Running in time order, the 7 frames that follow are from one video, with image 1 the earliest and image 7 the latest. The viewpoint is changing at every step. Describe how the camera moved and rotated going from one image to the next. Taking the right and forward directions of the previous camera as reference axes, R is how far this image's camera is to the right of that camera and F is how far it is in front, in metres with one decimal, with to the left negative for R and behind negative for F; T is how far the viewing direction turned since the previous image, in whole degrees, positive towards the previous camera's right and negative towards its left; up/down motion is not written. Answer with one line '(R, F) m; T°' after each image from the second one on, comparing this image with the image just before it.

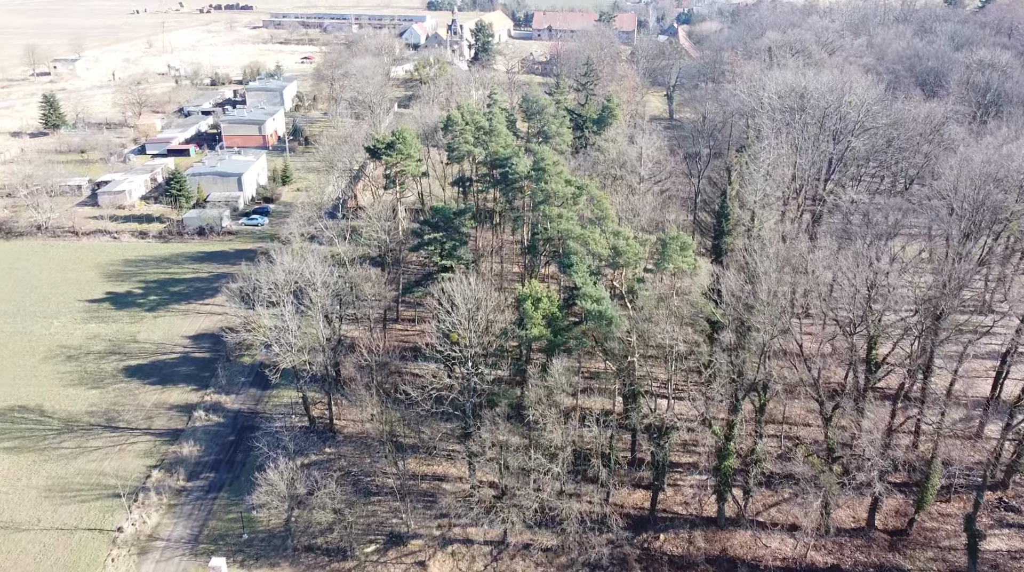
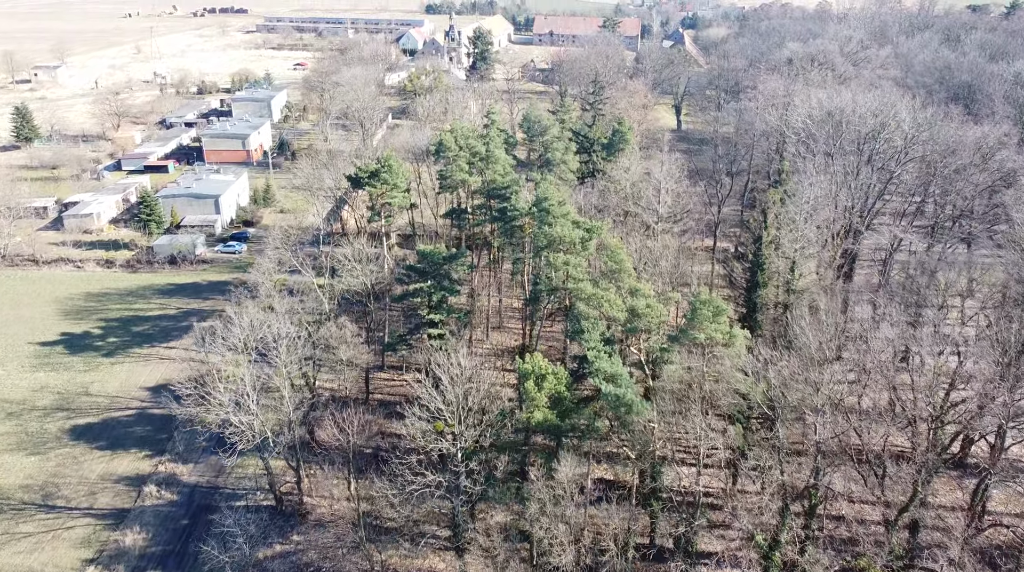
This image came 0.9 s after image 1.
(+0.1, +5.7) m; 0°
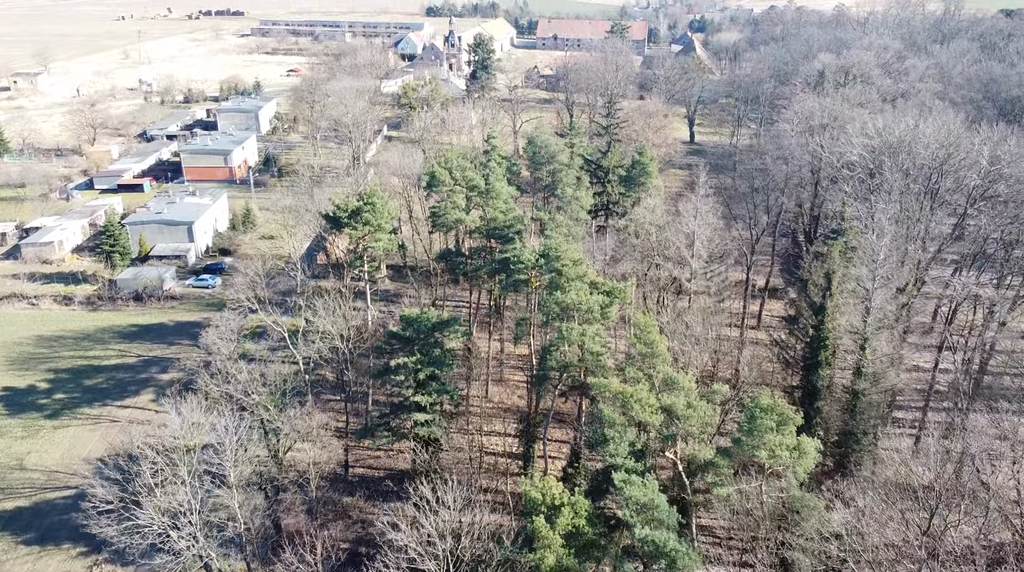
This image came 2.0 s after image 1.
(0.0, +6.4) m; 0°
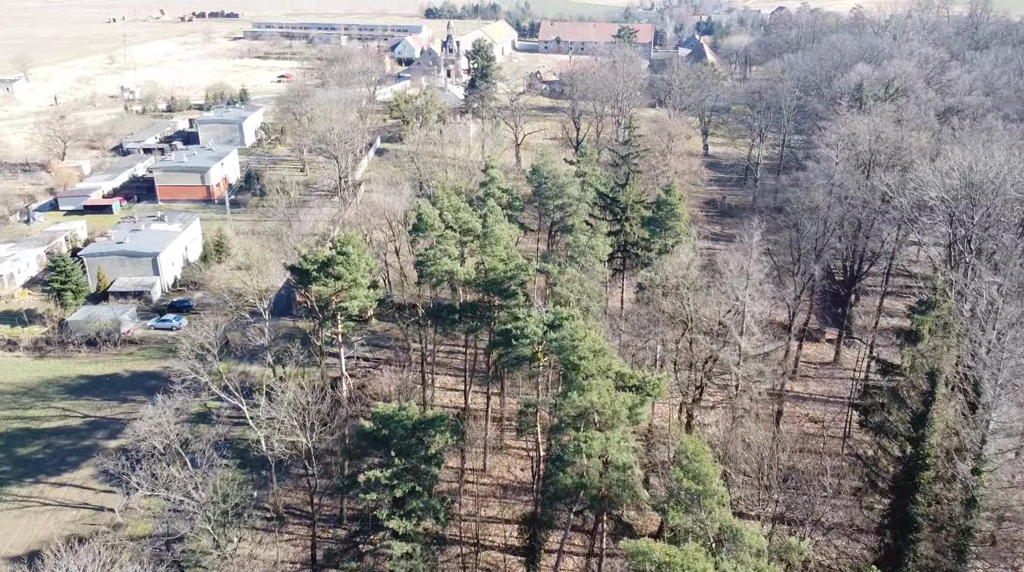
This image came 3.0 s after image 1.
(0.0, +6.6) m; 0°
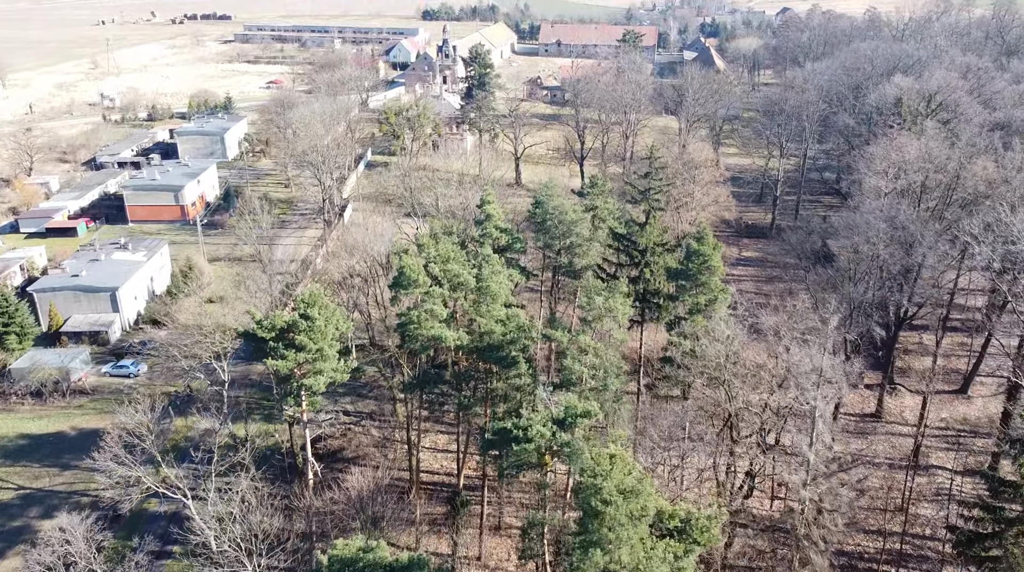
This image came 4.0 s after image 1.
(0.0, +5.8) m; 0°
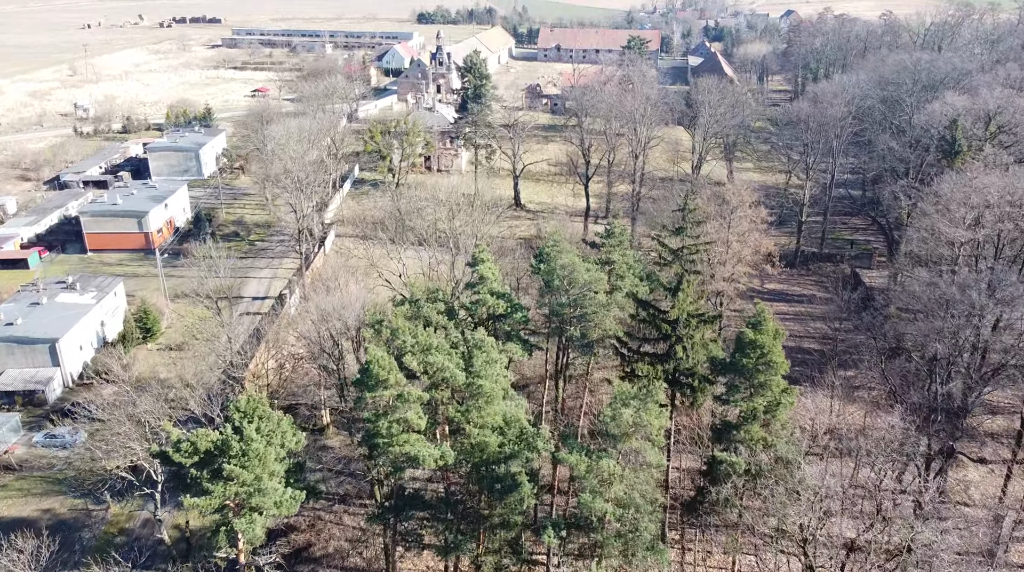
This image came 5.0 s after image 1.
(0.0, +6.5) m; 0°
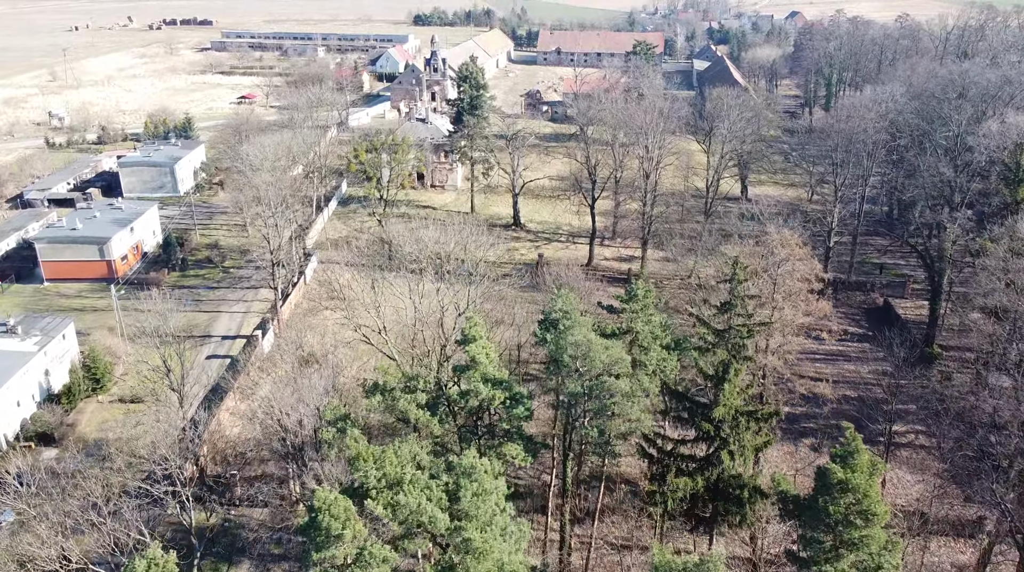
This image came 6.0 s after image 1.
(0.0, +5.8) m; 0°
